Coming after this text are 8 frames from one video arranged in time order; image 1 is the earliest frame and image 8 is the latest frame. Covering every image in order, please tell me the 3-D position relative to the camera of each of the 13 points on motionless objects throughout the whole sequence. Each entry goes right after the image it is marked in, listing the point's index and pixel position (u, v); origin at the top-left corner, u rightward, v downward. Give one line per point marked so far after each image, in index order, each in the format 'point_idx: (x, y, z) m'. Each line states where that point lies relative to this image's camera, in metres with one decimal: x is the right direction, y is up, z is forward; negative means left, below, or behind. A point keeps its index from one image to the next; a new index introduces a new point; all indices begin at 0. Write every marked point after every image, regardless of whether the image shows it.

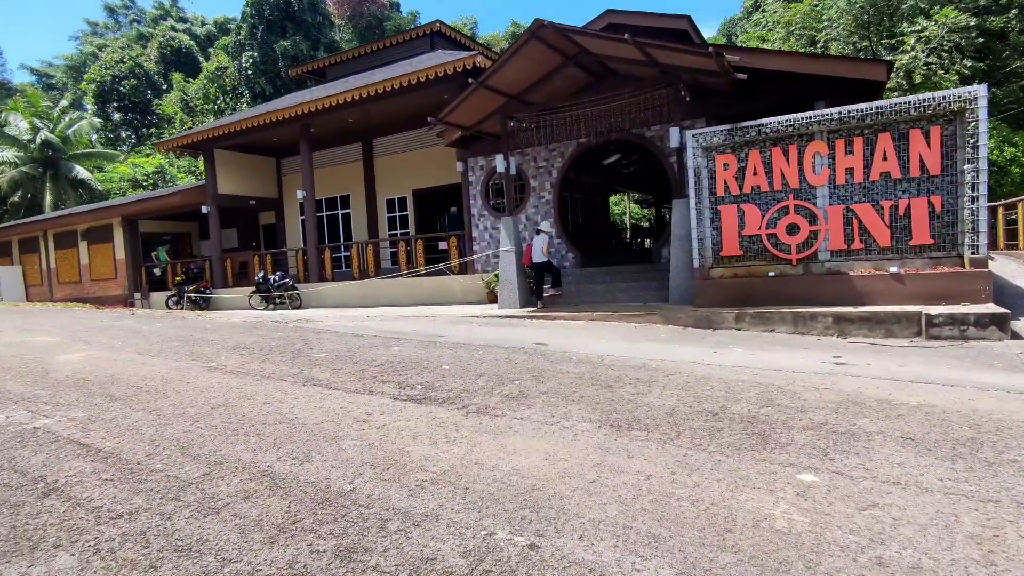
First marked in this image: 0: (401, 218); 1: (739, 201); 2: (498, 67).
0: (-3.6, +2.3, +18.3) m
1: (+3.7, +1.4, +9.2) m
2: (-0.2, +4.1, +10.3) m
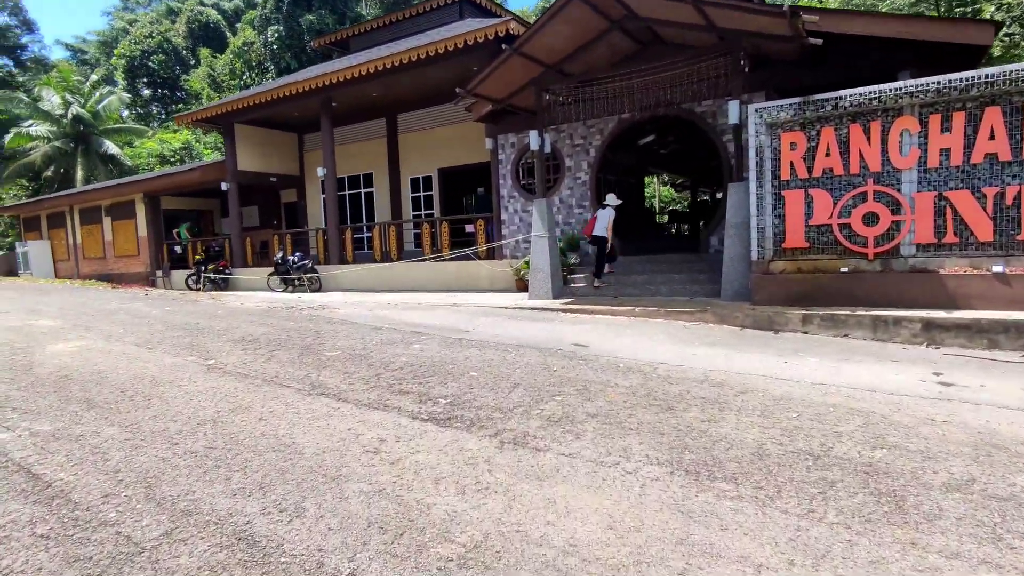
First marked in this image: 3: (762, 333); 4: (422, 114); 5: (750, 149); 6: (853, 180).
0: (-2.7, +2.8, +17.4) m
1: (+4.3, +1.5, +8.1) m
2: (+0.4, +4.3, +9.2) m
3: (+3.3, -0.6, +7.5) m
4: (-2.8, +5.3, +17.1) m
5: (+3.6, +2.1, +8.3) m
6: (+4.8, +1.5, +7.8) m
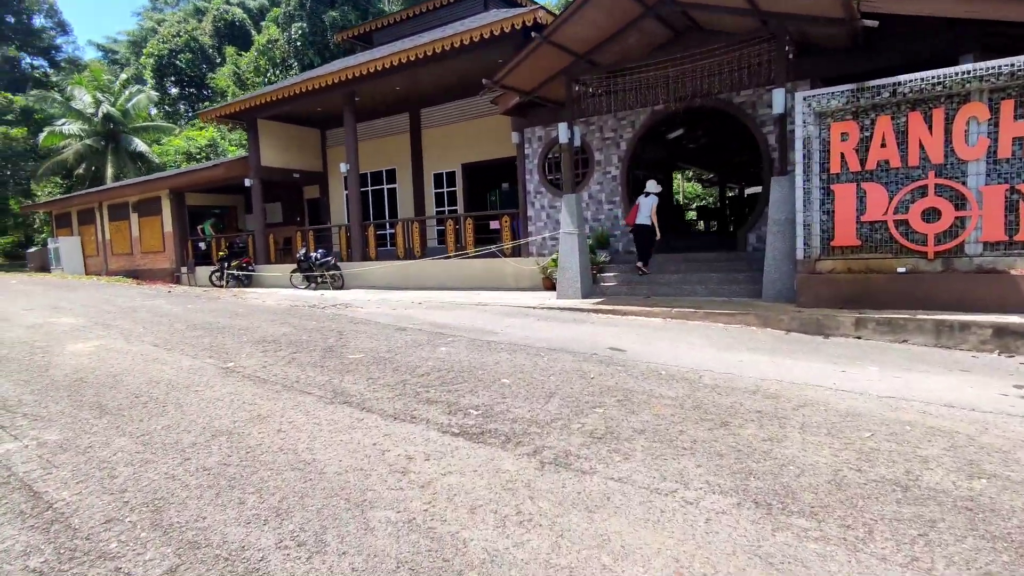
0: (-1.9, +2.9, +17.1) m
1: (+4.7, +1.5, +7.6) m
2: (+0.9, +4.3, +8.8) m
3: (+3.7, -0.6, +7.0) m
4: (-2.0, +5.4, +16.7) m
5: (+4.0, +2.1, +7.8) m
6: (+5.2, +1.5, +7.3) m
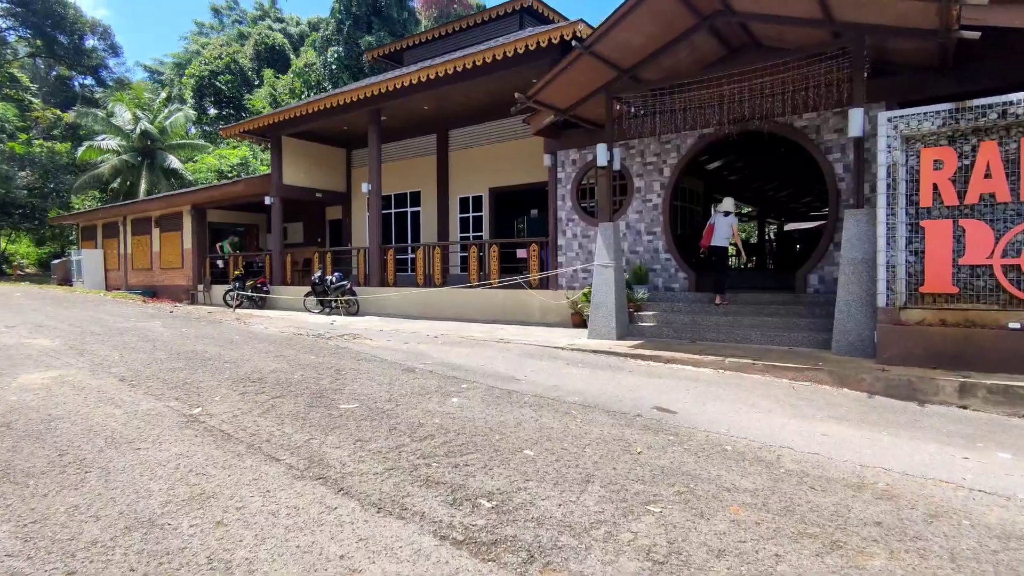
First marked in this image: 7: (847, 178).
0: (-1.1, +2.0, +16.3) m
1: (+5.1, +0.8, +6.4) m
2: (+1.4, +3.7, +7.9) m
3: (+4.0, -1.2, +5.7) m
4: (-1.1, +4.5, +16.0) m
5: (+4.4, +1.4, +6.7) m
6: (+5.5, +0.8, +6.1) m
7: (+5.1, +1.7, +8.5) m
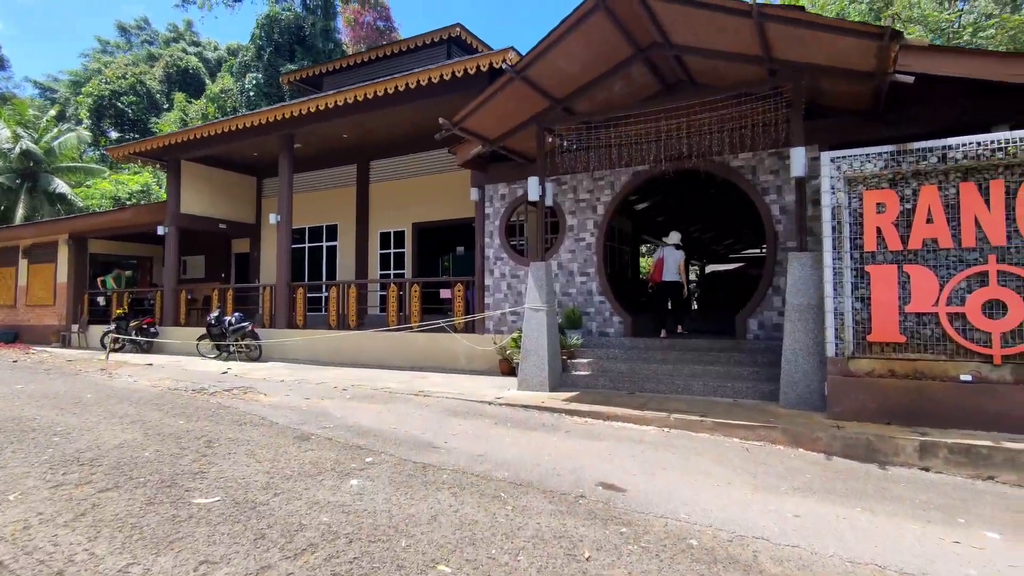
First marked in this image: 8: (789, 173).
0: (-3.1, +0.9, +15.2) m
1: (+4.2, +0.3, +6.1) m
2: (+0.4, +3.1, +7.3) m
3: (+3.2, -1.7, +5.2) m
4: (-3.1, +3.4, +15.1) m
5: (+3.5, +0.9, +6.4) m
6: (+4.7, +0.3, +5.8) m
7: (+4.0, +1.0, +8.3) m
8: (+4.1, +1.7, +8.3) m
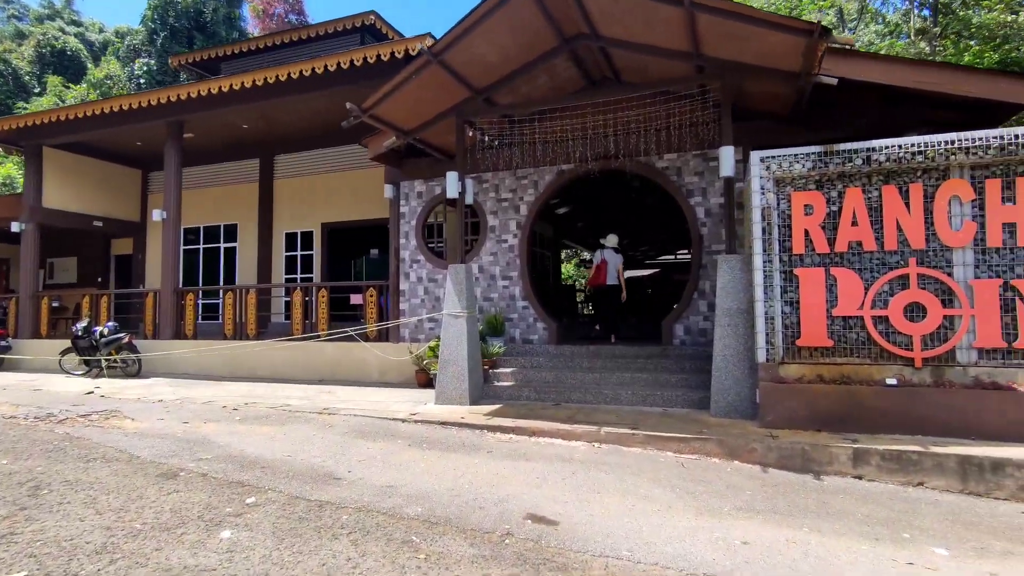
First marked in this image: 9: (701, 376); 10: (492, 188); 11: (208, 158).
0: (-5.2, +0.7, +13.9) m
1: (+3.4, +0.3, +6.0) m
2: (-0.6, +3.1, +6.7) m
3: (+2.5, -1.7, +4.9) m
4: (-5.2, +3.3, +13.9) m
5: (+2.6, +0.9, +6.2) m
6: (+3.9, +0.3, +5.8) m
7: (+2.8, +1.0, +8.1) m
8: (+2.9, +1.7, +8.1) m
9: (+2.4, -1.1, +7.2) m
10: (-0.3, +1.7, +9.4) m
11: (-8.1, +3.4, +14.9) m
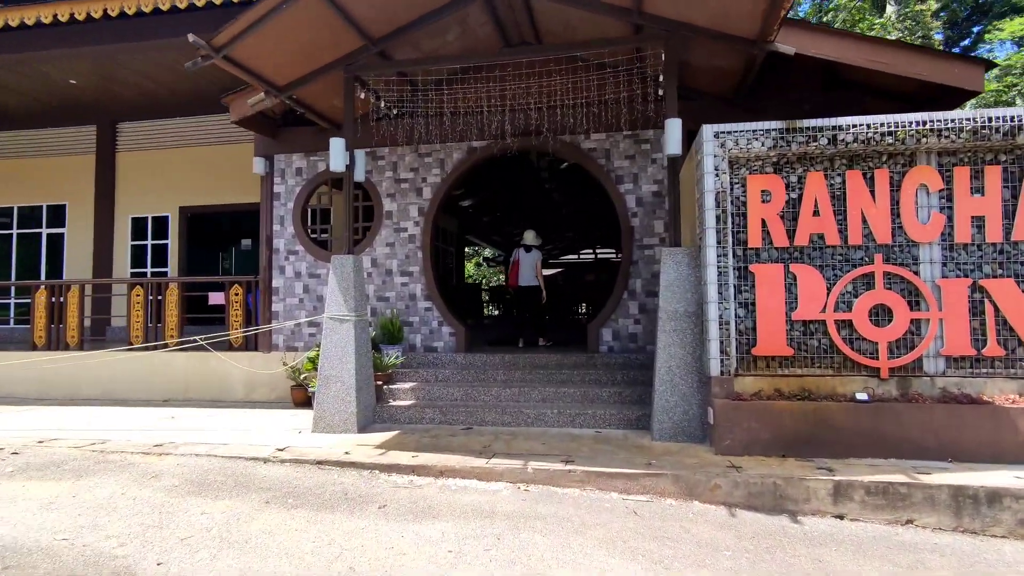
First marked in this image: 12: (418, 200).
0: (-7.3, +0.8, +11.4) m
1: (+2.5, +0.3, +5.2) m
2: (-1.5, +3.1, +5.2) m
3: (+1.9, -1.7, +4.0) m
4: (-7.3, +3.3, +11.4) m
5: (+1.8, +0.9, +5.2) m
6: (+3.1, +0.3, +5.1) m
7: (+1.6, +1.0, +7.2) m
8: (+1.7, +1.7, +7.2) m
9: (+1.4, -1.1, +6.2) m
10: (-1.7, +1.7, +7.8) m
11: (-10.3, +3.5, +11.8) m
12: (-1.3, +1.2, +7.7) m
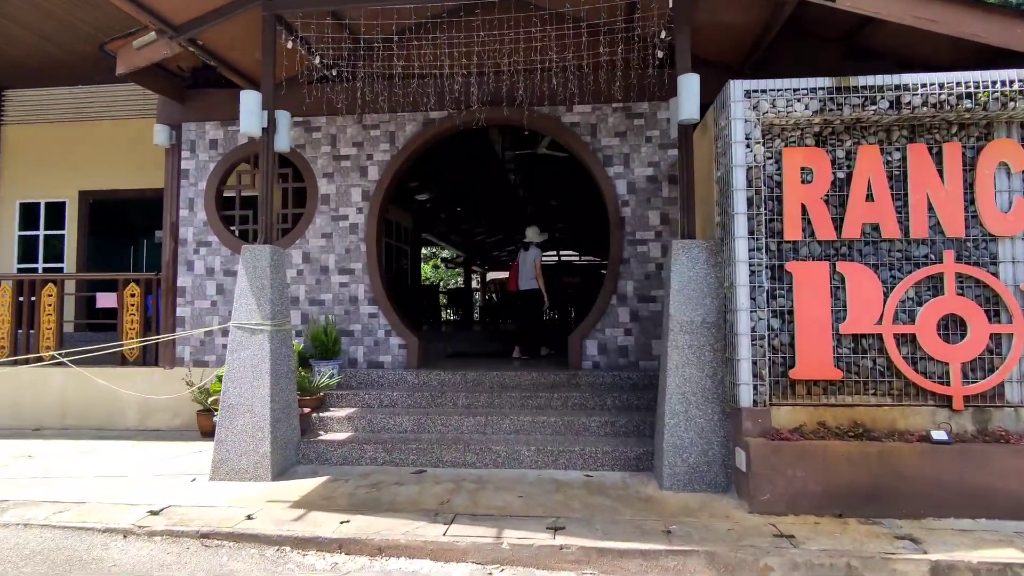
0: (-8.0, +0.8, +9.5) m
1: (+2.3, +0.2, +4.0) m
2: (-1.7, +3.1, +3.7) m
3: (+1.7, -1.7, +2.8) m
4: (-7.9, +3.4, +9.5) m
5: (+1.6, +0.8, +4.0) m
6: (+2.9, +0.3, +4.0) m
7: (+1.3, +0.9, +5.9) m
8: (+1.3, +1.6, +6.0) m
9: (+1.1, -1.2, +5.0) m
10: (-2.1, +1.7, +6.4) m
11: (-11.0, +3.6, +9.7) m
12: (-1.7, +1.2, +6.3) m
